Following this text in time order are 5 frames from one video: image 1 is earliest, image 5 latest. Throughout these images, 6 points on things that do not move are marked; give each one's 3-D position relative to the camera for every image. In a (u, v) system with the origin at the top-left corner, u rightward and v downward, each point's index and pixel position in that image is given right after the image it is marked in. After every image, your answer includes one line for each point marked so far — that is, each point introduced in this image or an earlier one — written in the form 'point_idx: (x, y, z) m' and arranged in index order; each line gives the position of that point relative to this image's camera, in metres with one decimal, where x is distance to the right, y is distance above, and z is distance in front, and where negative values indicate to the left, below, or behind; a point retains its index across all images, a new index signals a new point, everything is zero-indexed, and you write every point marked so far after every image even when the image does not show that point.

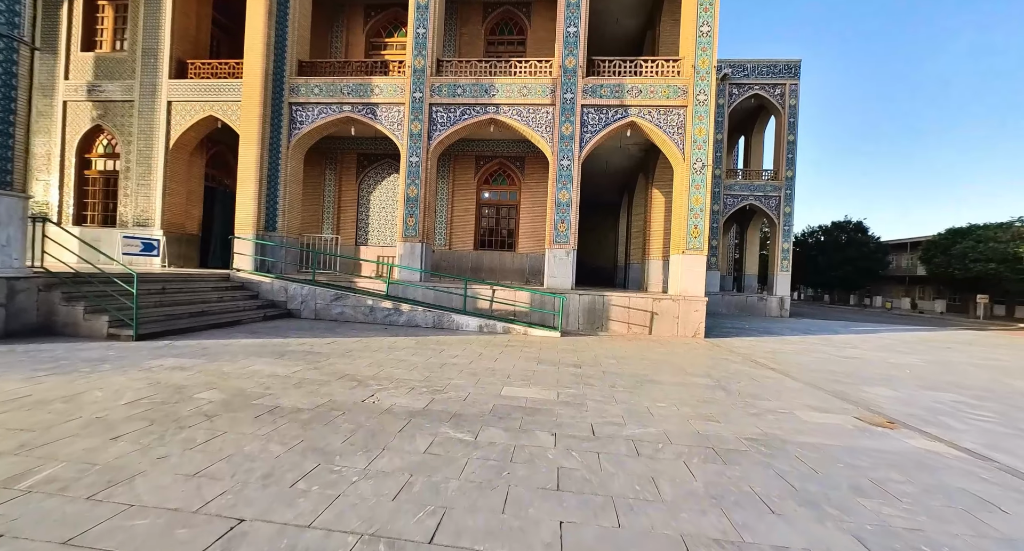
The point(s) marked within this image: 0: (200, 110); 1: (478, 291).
0: (-7.3, +3.9, +10.9) m
1: (-0.7, -0.3, +9.9) m
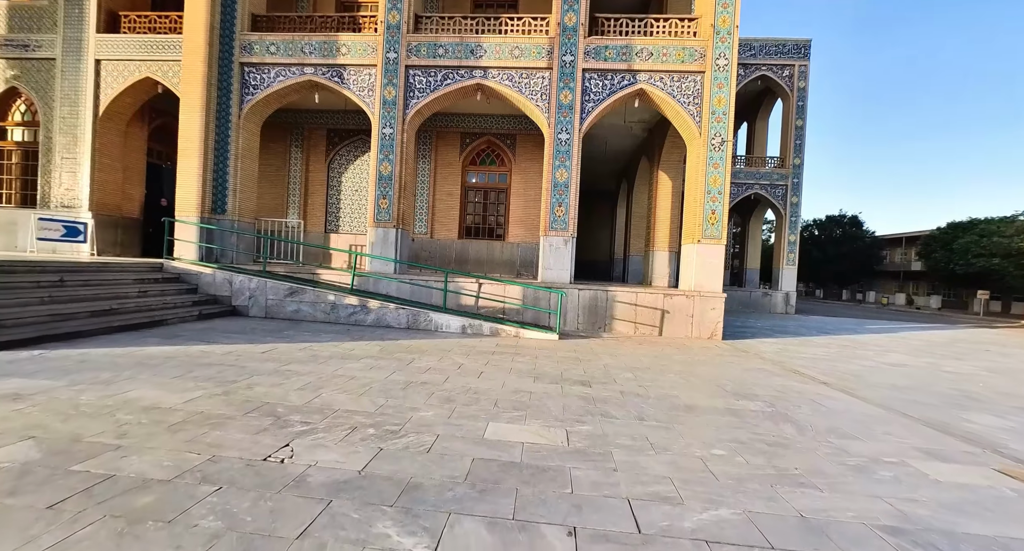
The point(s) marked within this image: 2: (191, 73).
0: (-7.5, +4.1, +9.3) m
1: (-0.9, -0.2, +8.5) m
2: (-6.2, +3.9, +8.9) m
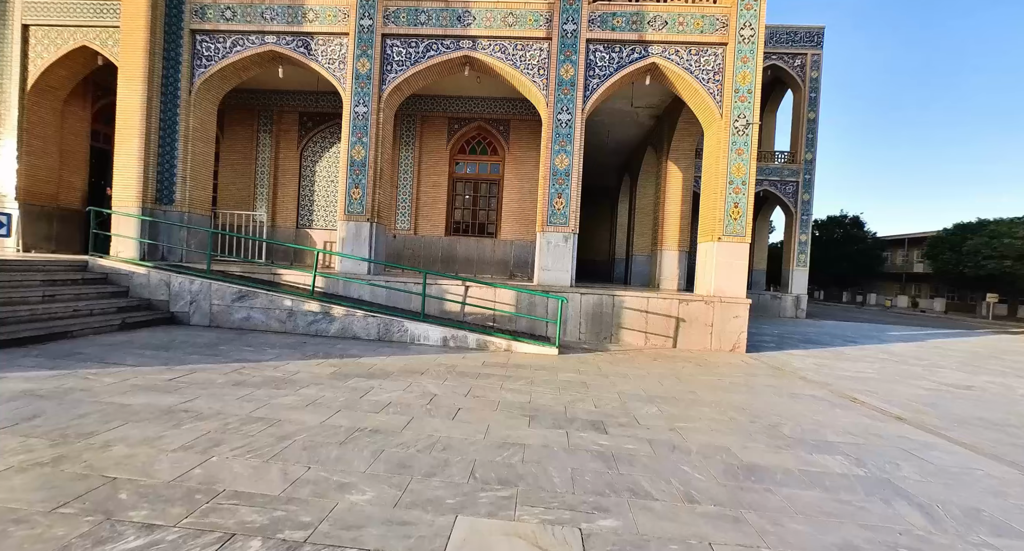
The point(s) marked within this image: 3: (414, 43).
0: (-7.7, +4.1, +8.0) m
1: (-1.0, -0.2, +7.3) m
2: (-6.3, +3.9, +7.7) m
3: (-1.7, +3.9, +7.8) m
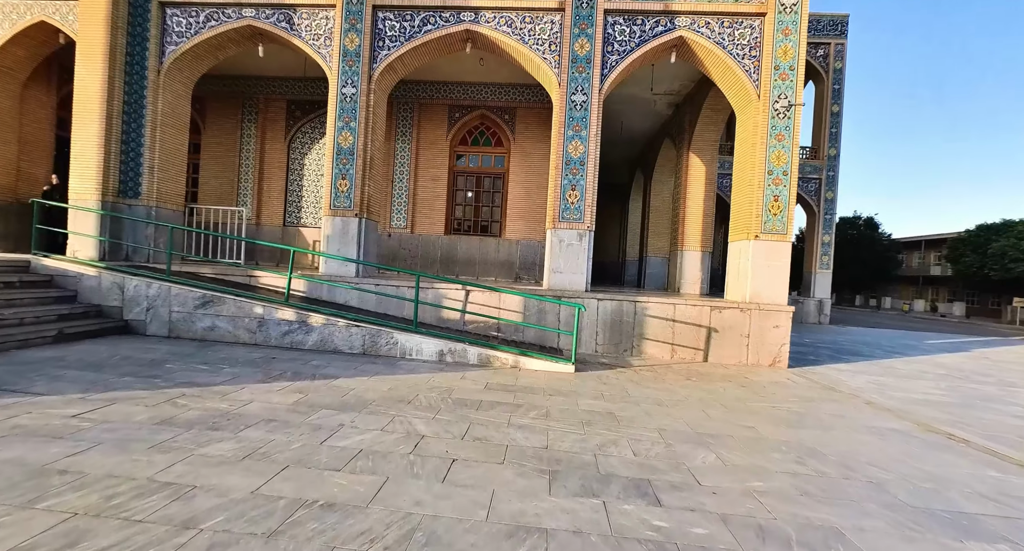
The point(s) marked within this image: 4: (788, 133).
0: (-7.5, +4.1, +7.2) m
1: (-0.9, -0.3, +6.4) m
2: (-6.2, +3.9, +6.8) m
3: (-1.5, +3.9, +7.0) m
4: (+3.8, +2.0, +6.5) m
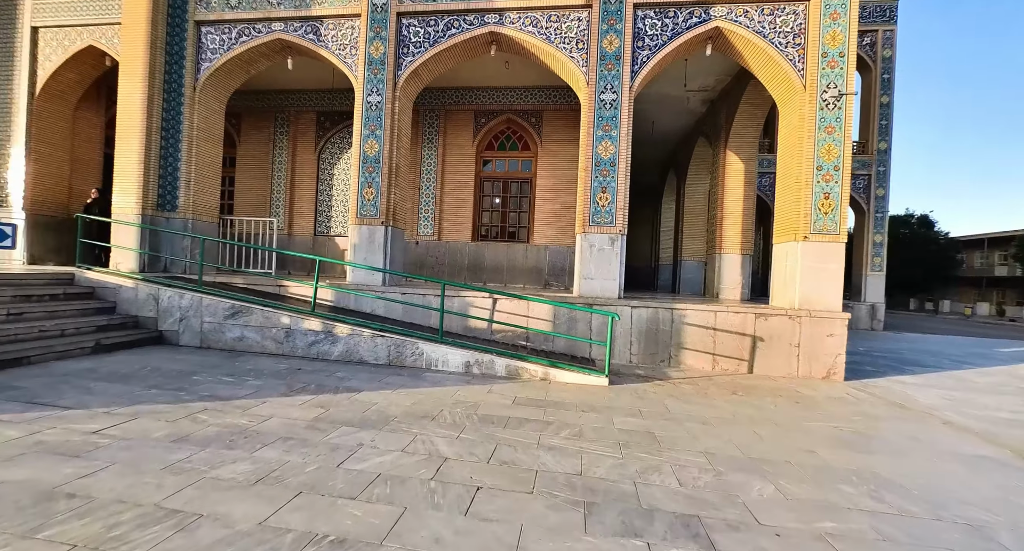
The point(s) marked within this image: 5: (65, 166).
0: (-7.1, +3.9, +7.5) m
1: (-0.5, -0.4, +6.2) m
2: (-5.8, +3.7, +7.0) m
3: (-1.1, +3.8, +6.9) m
4: (+4.2, +1.9, +6.0) m
5: (-7.9, +1.9, +8.2) m
